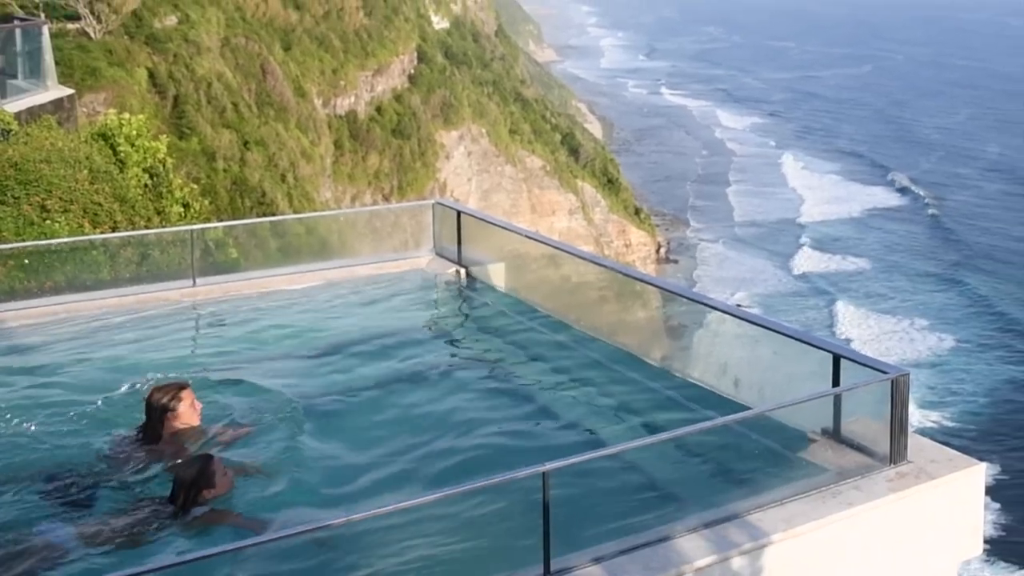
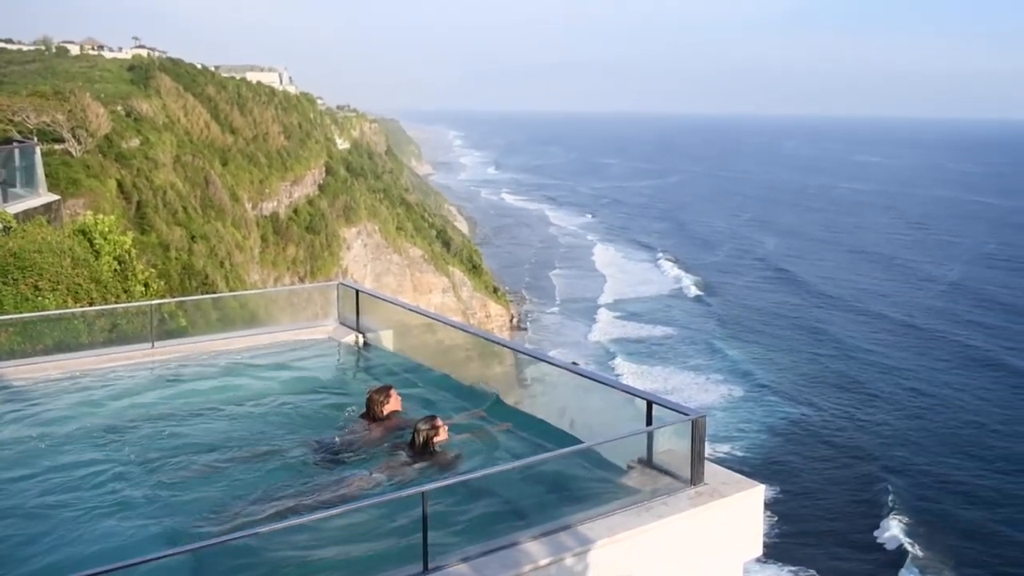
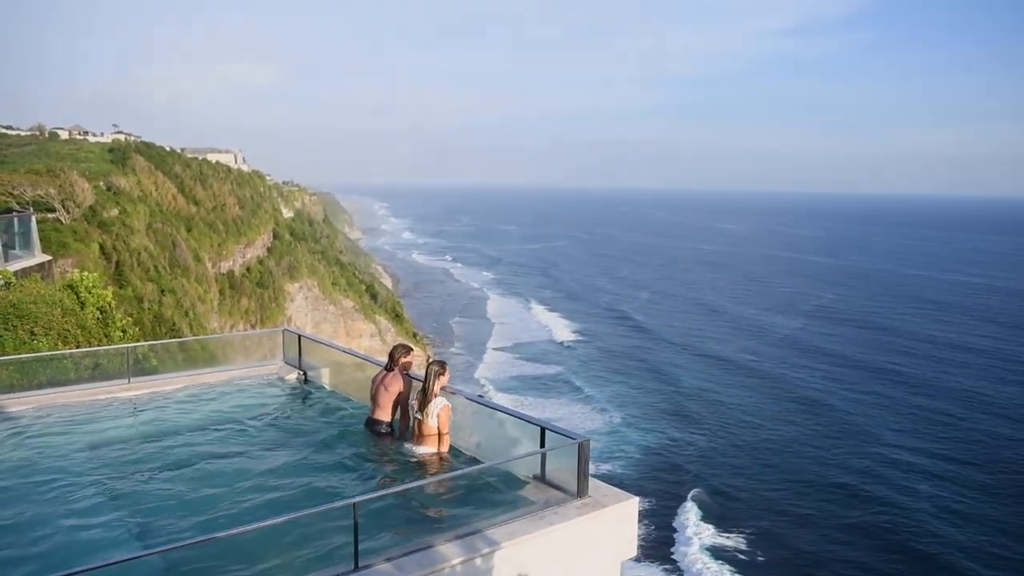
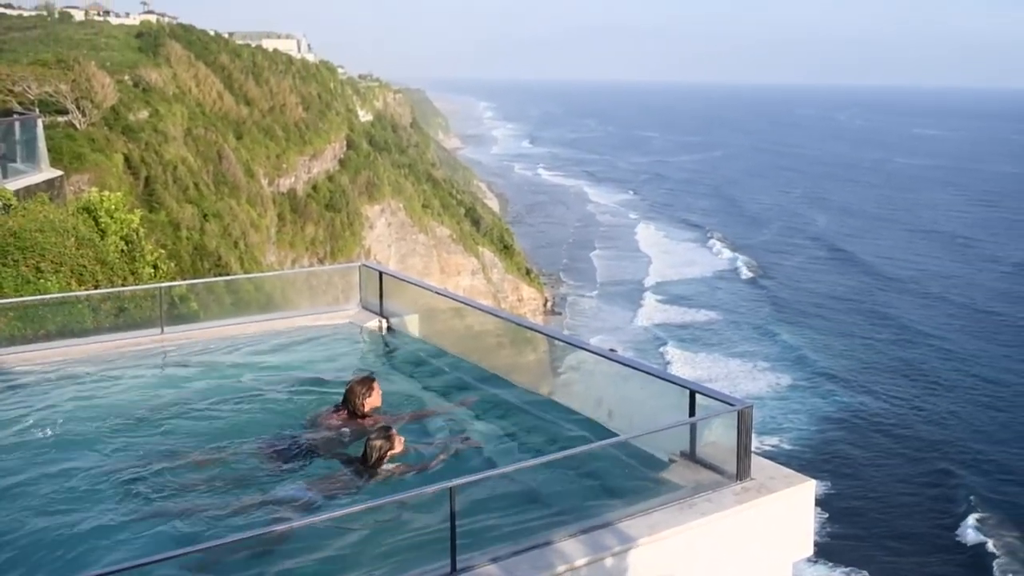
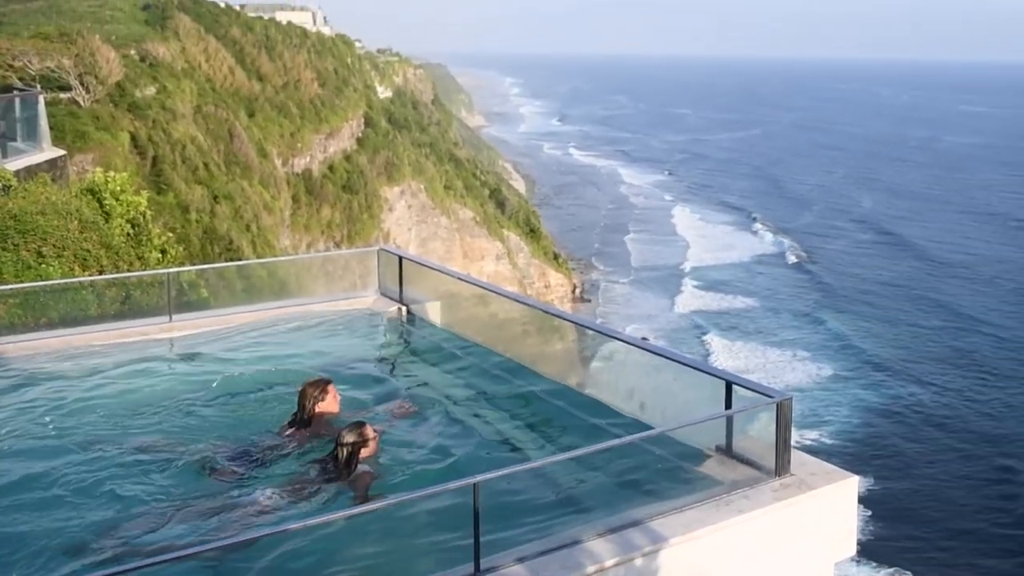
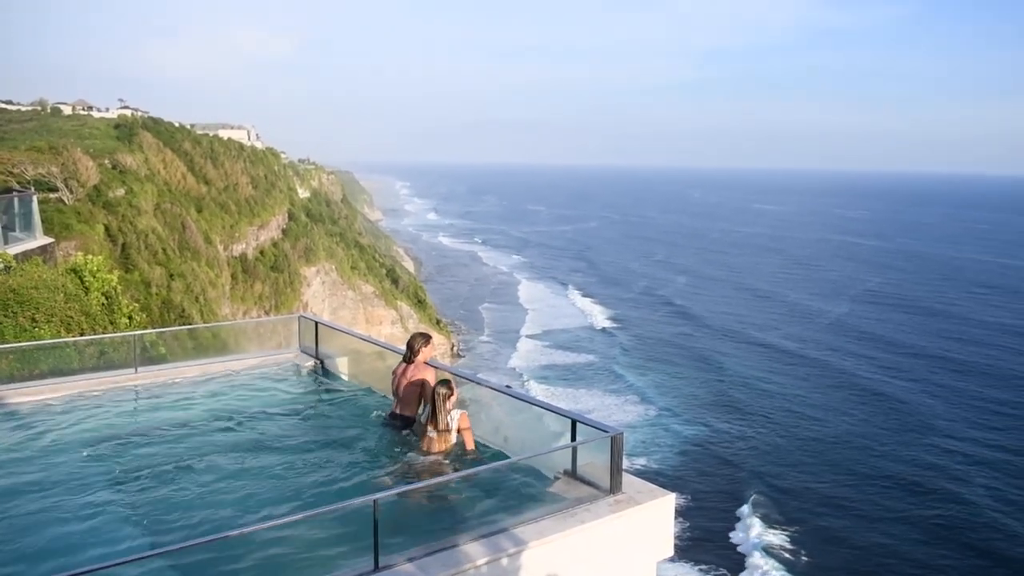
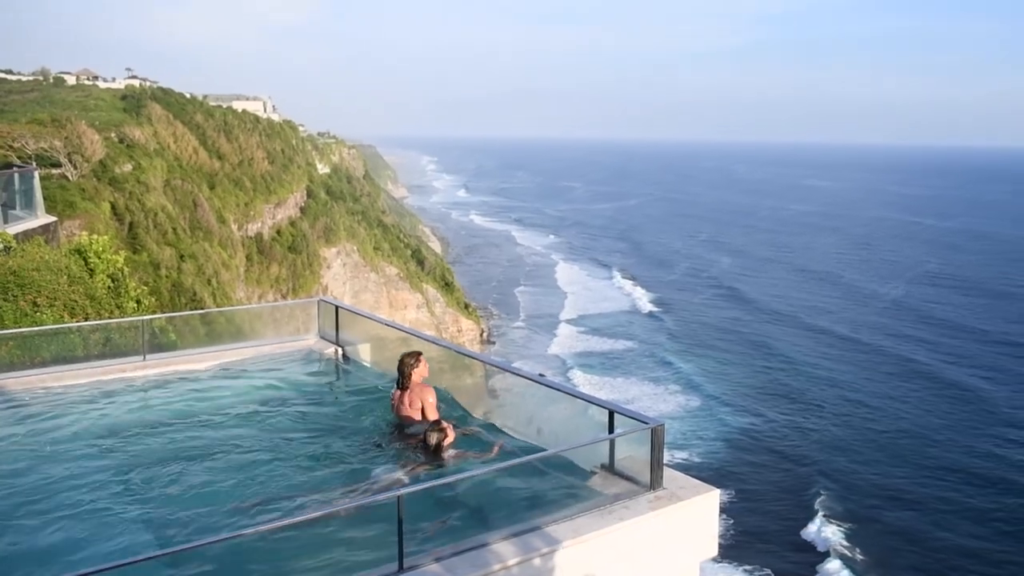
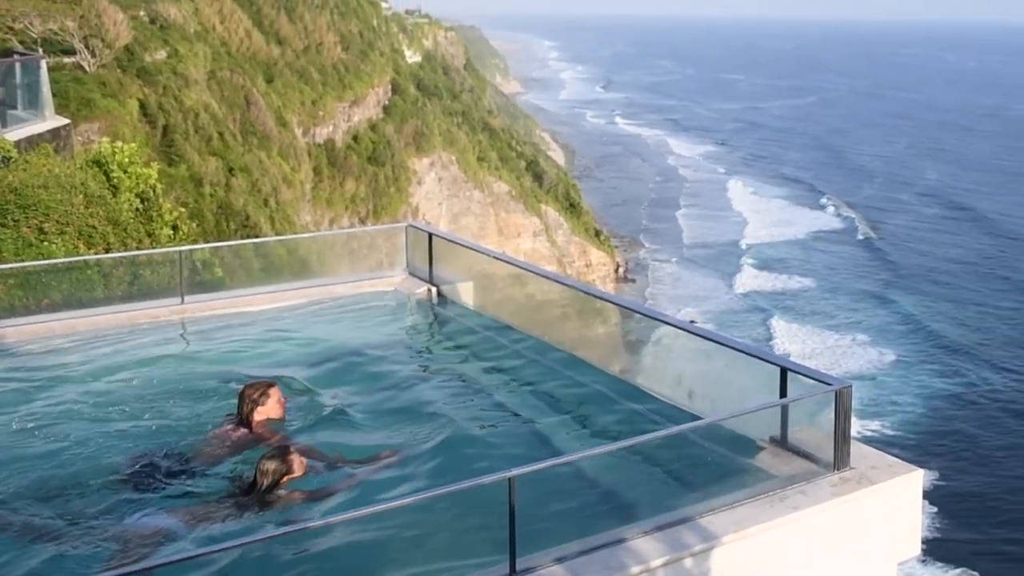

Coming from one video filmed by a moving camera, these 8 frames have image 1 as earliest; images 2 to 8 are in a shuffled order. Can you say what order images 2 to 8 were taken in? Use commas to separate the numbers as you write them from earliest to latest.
8, 5, 4, 2, 7, 6, 3
